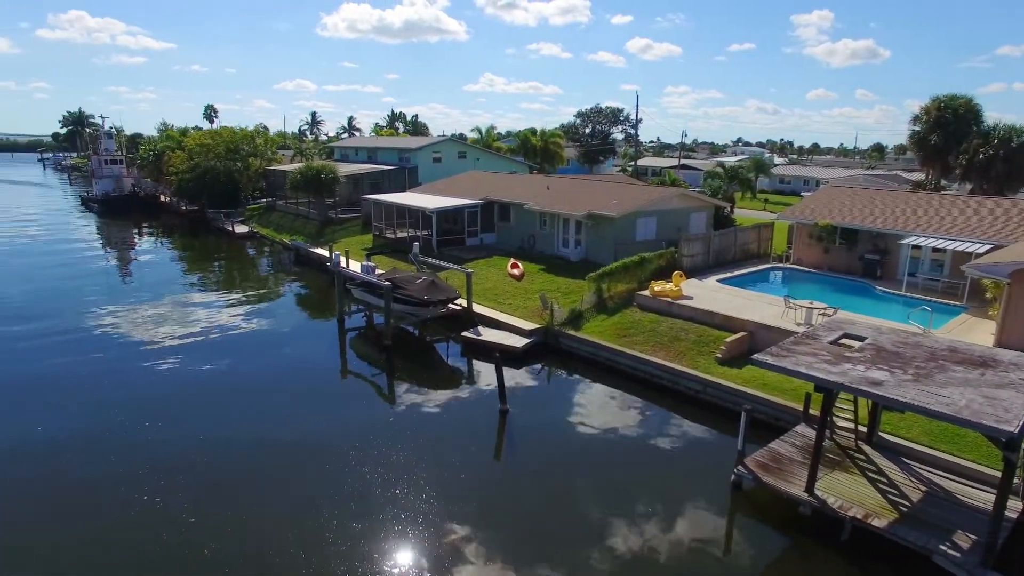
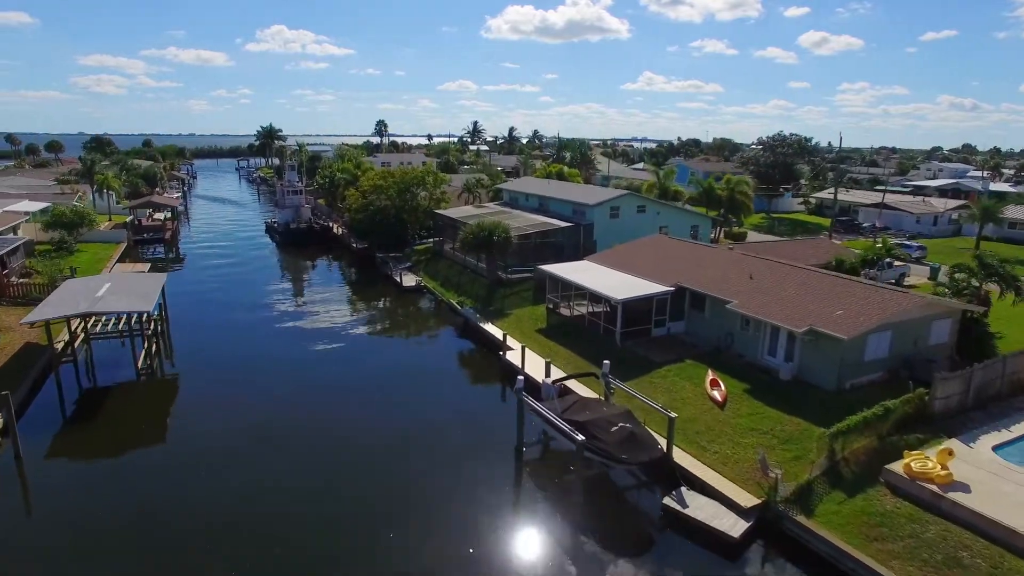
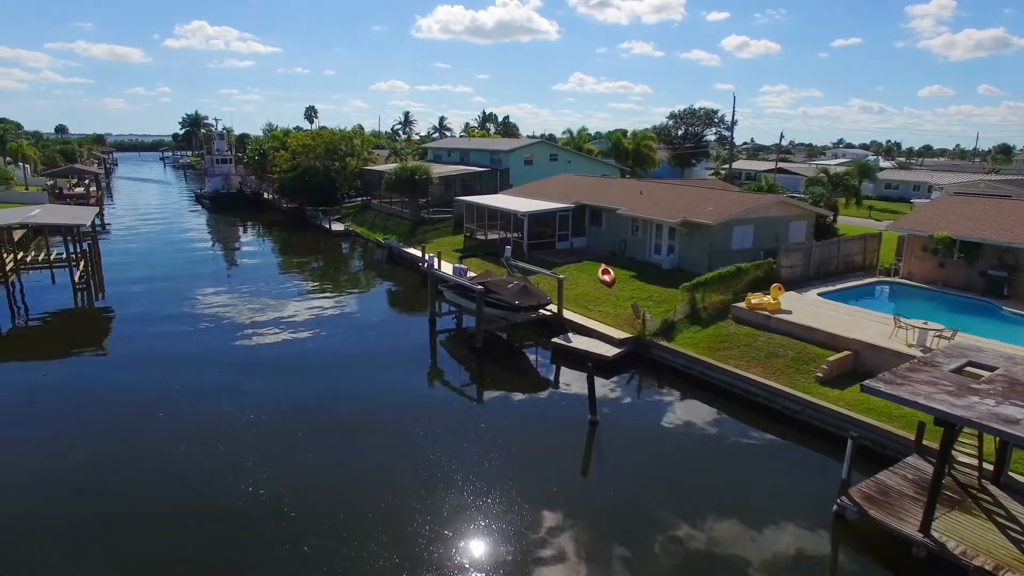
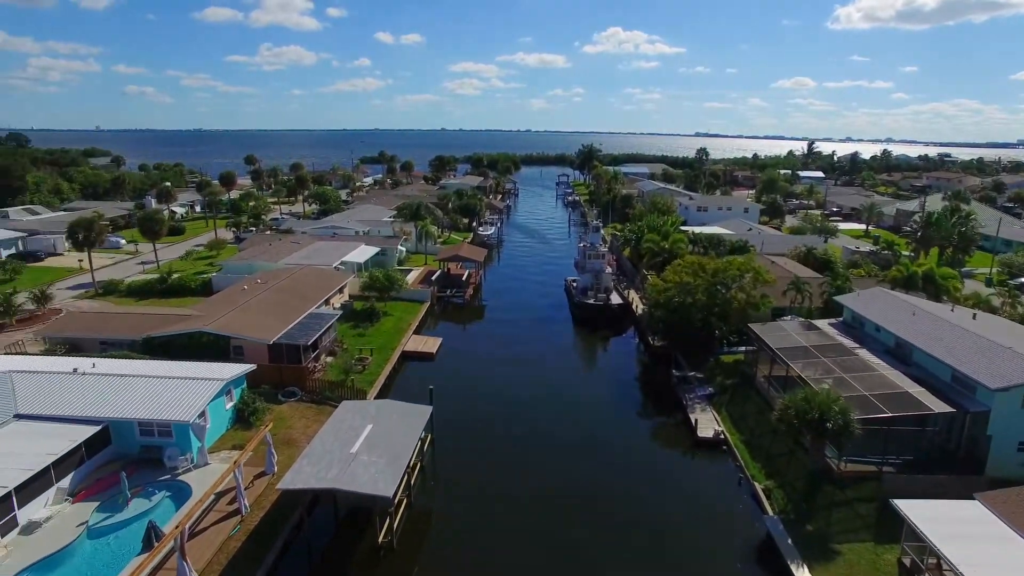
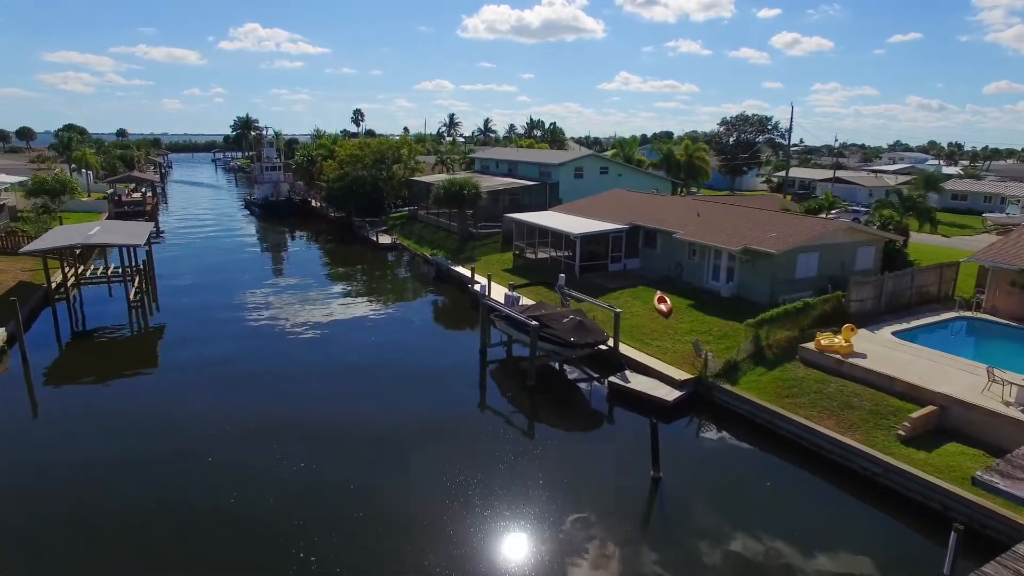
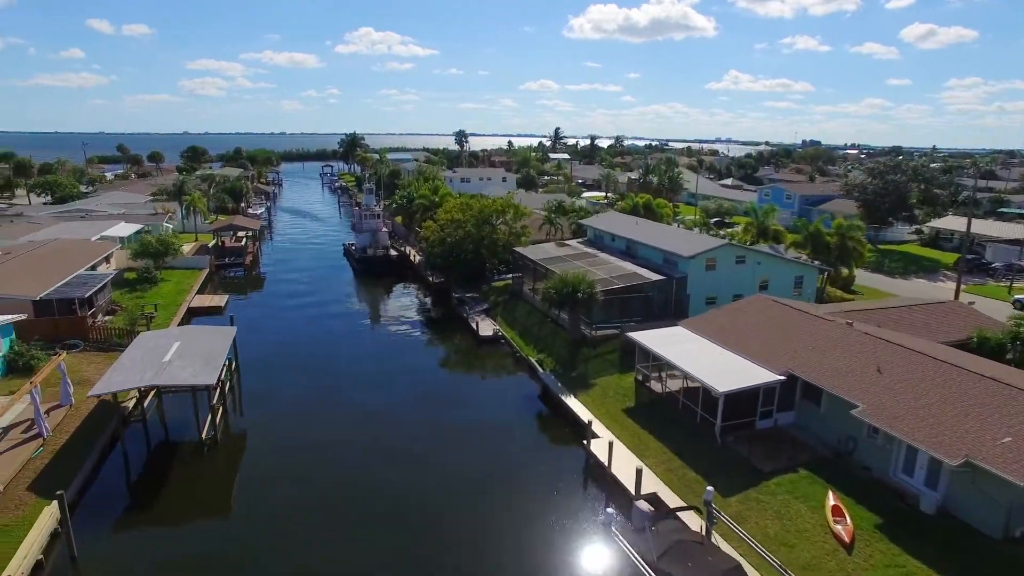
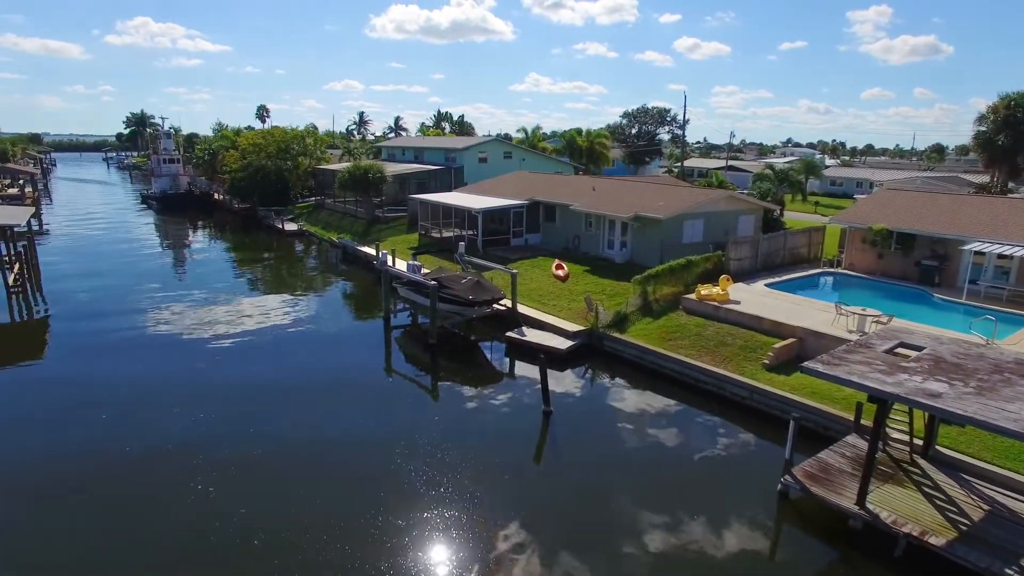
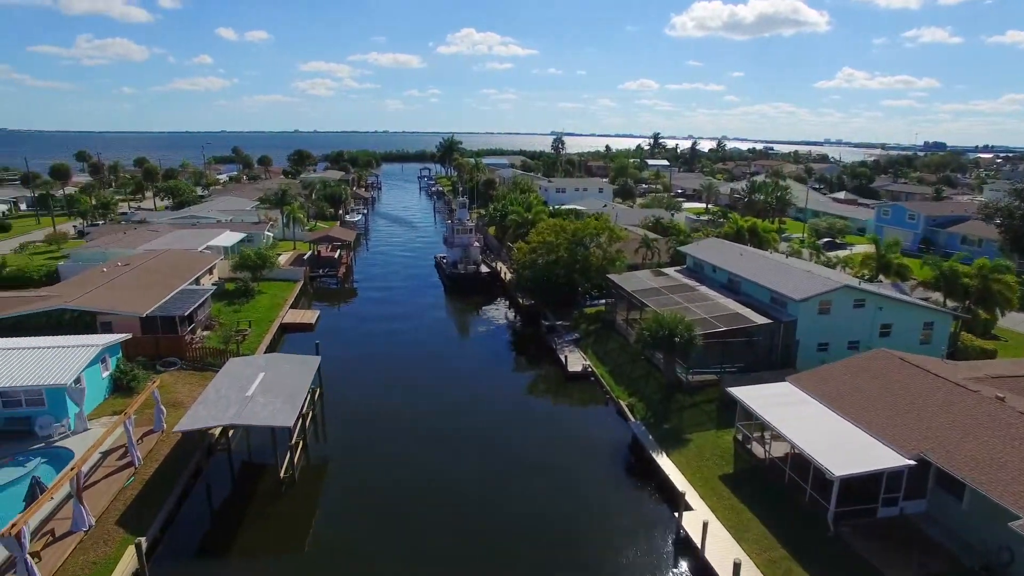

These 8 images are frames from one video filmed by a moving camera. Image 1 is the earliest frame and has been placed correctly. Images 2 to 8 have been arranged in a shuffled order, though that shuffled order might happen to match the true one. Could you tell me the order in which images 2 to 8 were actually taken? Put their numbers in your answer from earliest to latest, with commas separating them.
7, 3, 5, 2, 6, 8, 4
